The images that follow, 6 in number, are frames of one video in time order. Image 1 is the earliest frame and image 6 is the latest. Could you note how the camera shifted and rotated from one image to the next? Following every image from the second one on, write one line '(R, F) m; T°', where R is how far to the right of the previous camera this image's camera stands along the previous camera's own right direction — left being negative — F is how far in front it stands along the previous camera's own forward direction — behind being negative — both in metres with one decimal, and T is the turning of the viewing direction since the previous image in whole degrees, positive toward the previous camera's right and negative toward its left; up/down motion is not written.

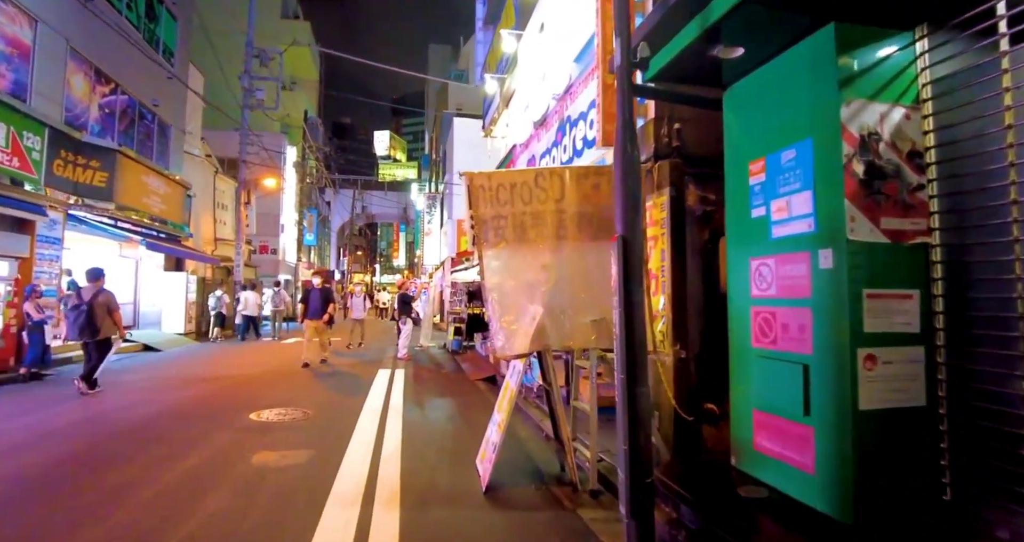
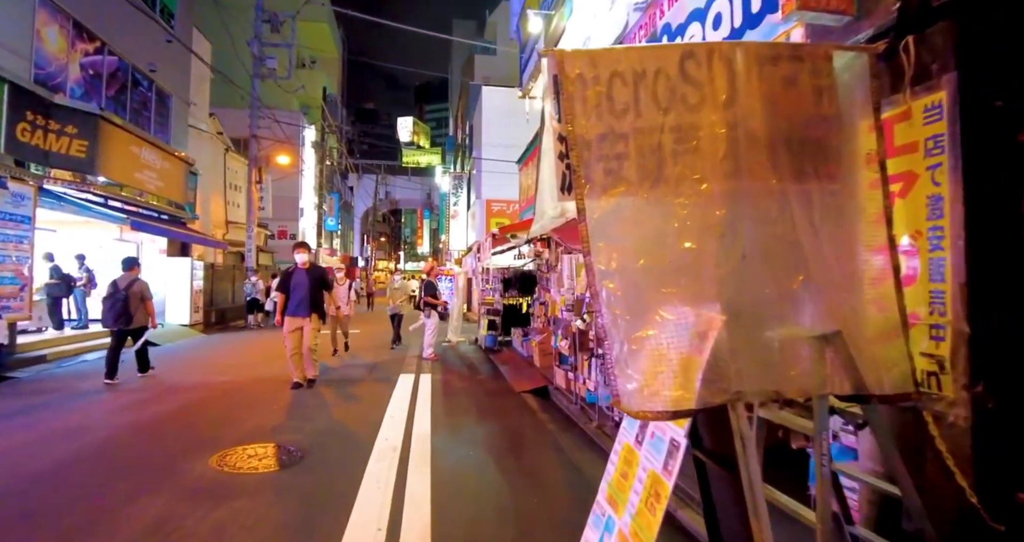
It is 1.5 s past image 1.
(-0.5, +2.2) m; -3°
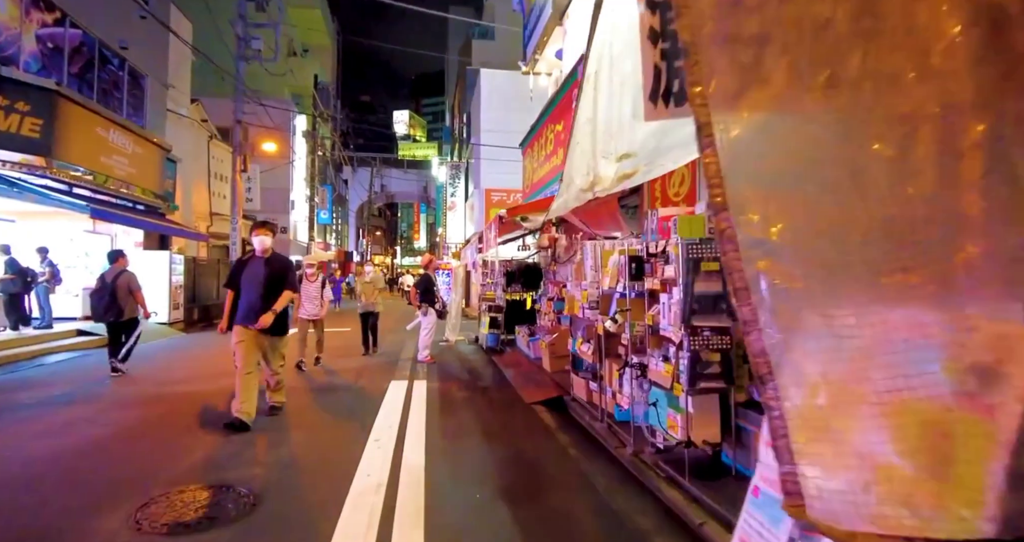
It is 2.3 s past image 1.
(-0.2, +1.1) m; 0°
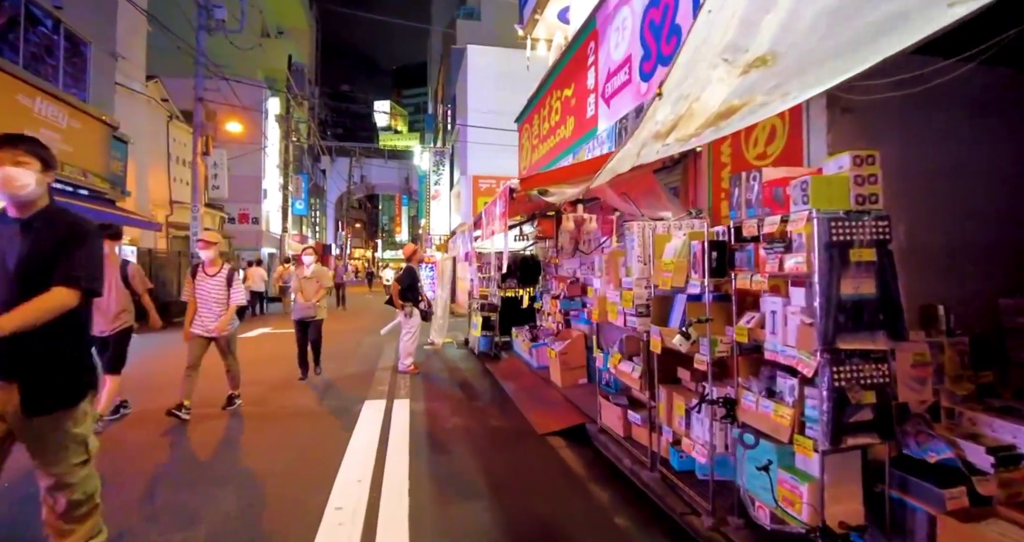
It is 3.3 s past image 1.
(-0.3, +1.4) m; +2°
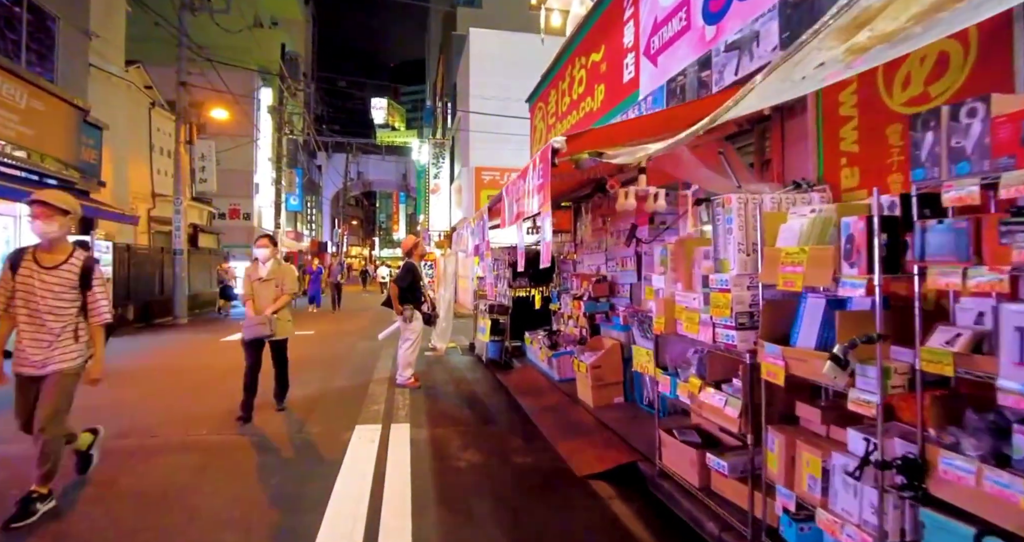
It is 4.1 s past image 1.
(-0.3, +1.1) m; 0°
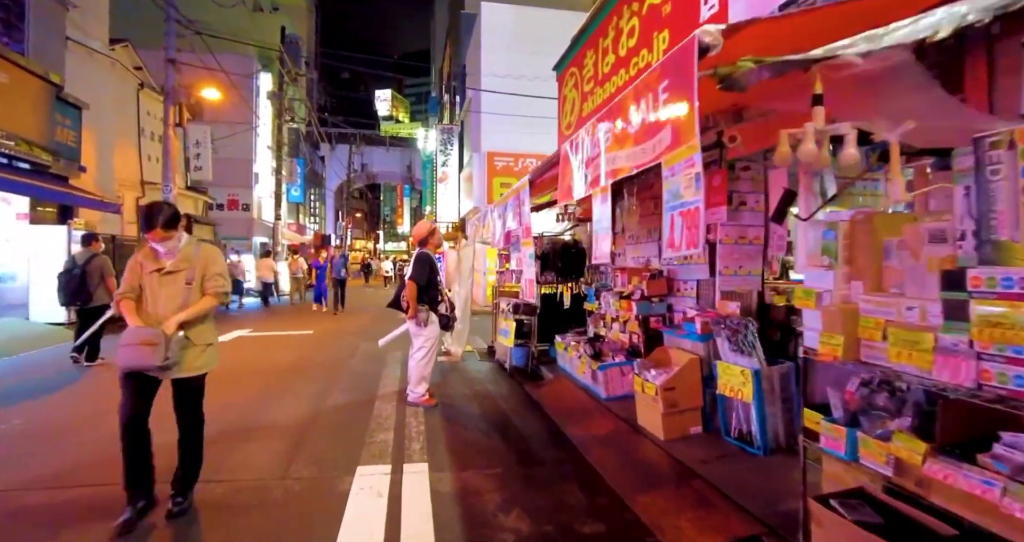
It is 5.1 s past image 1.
(-0.4, +1.2) m; 0°
